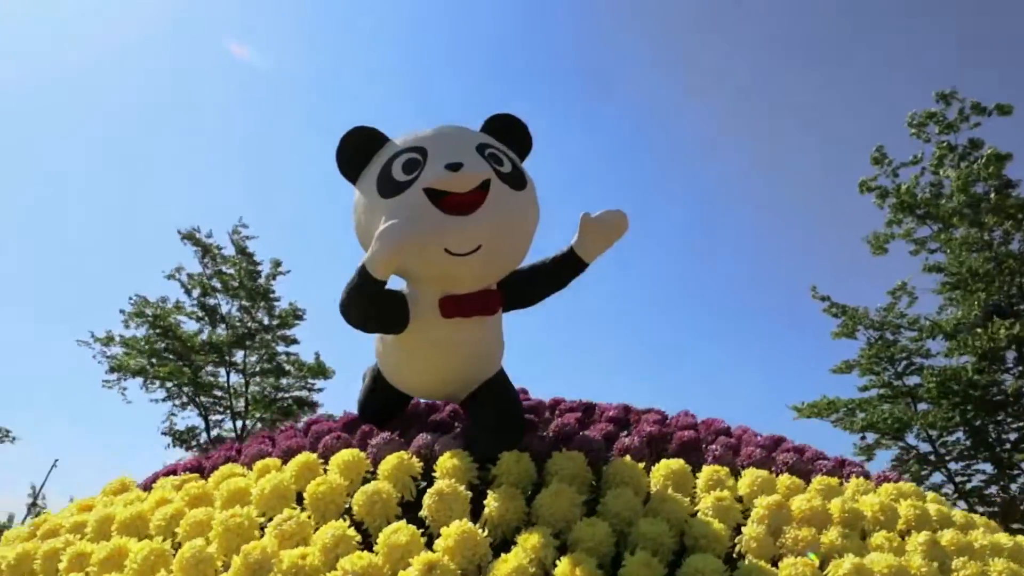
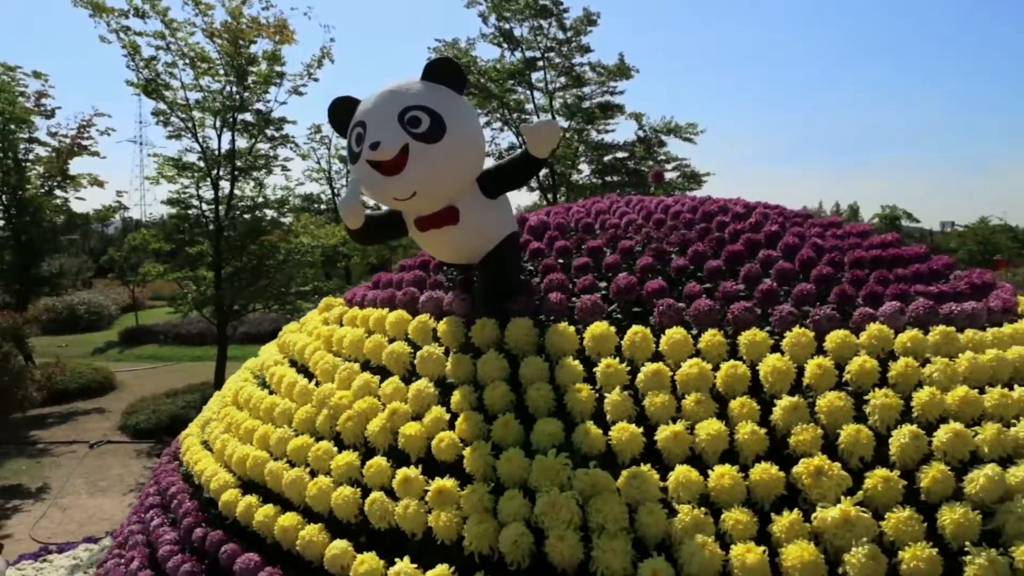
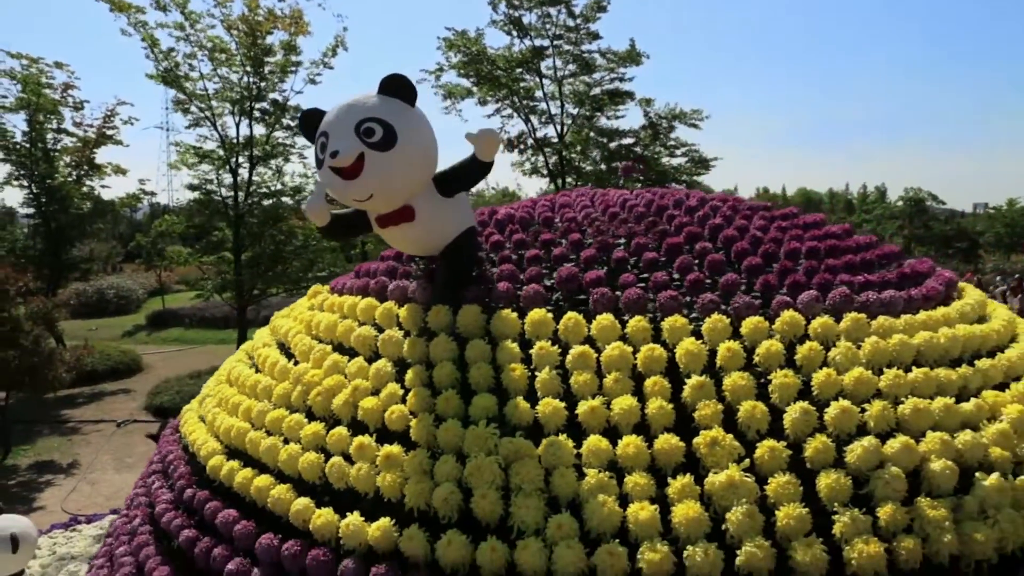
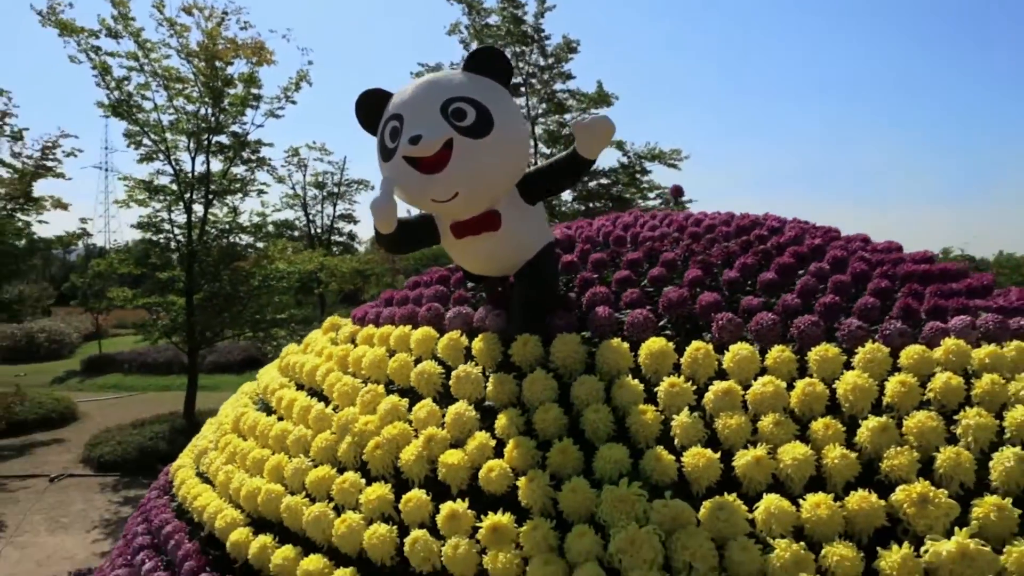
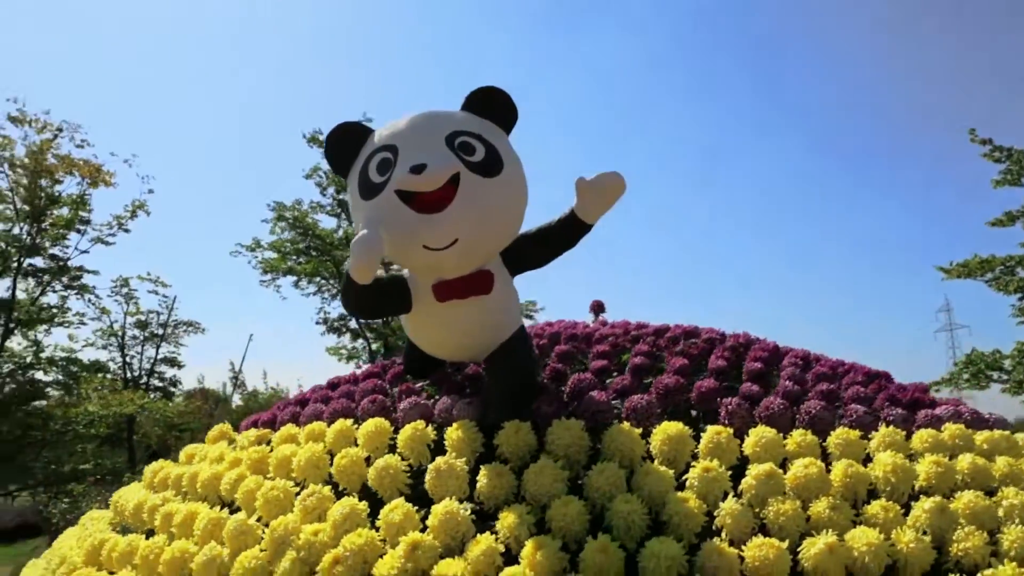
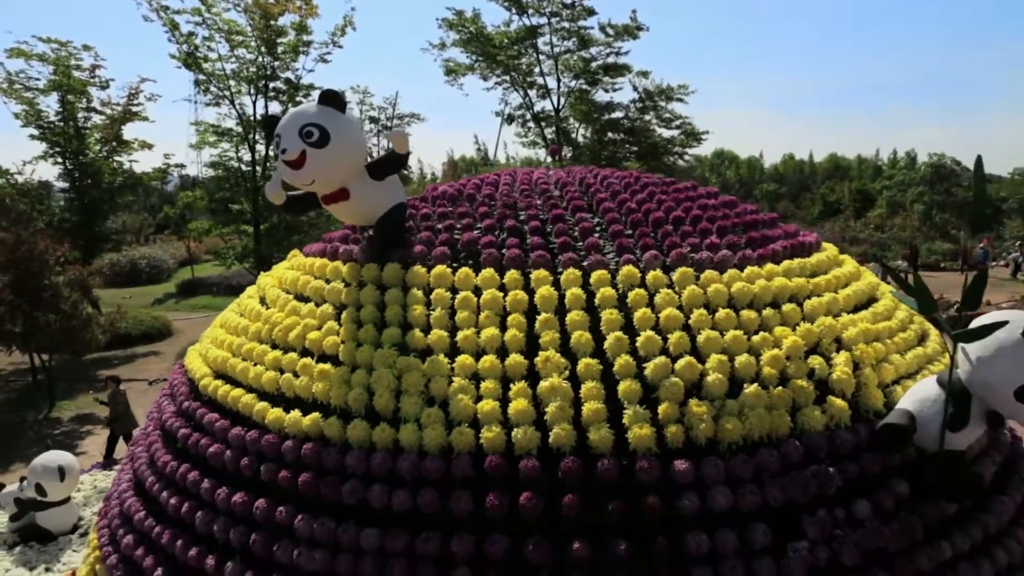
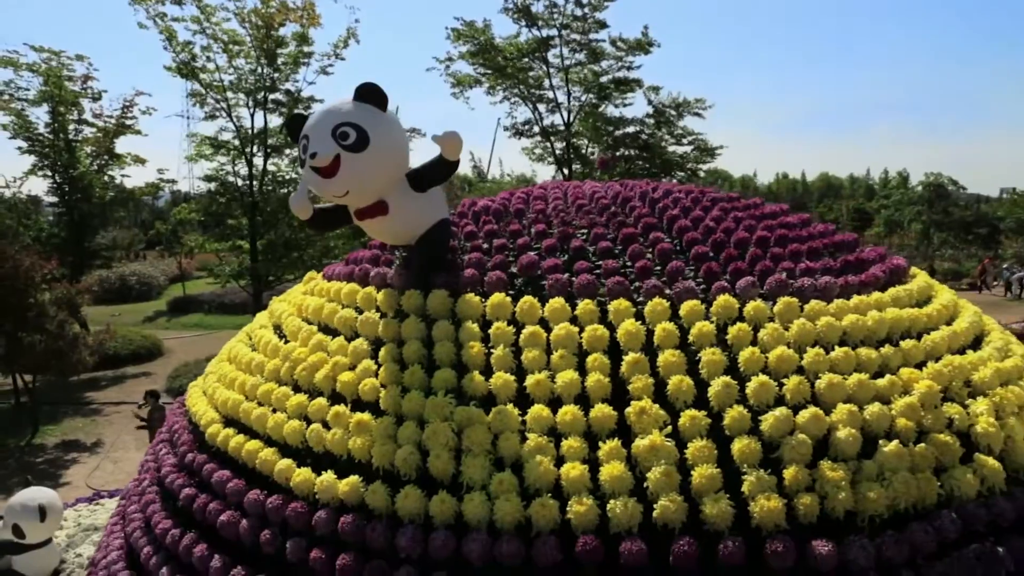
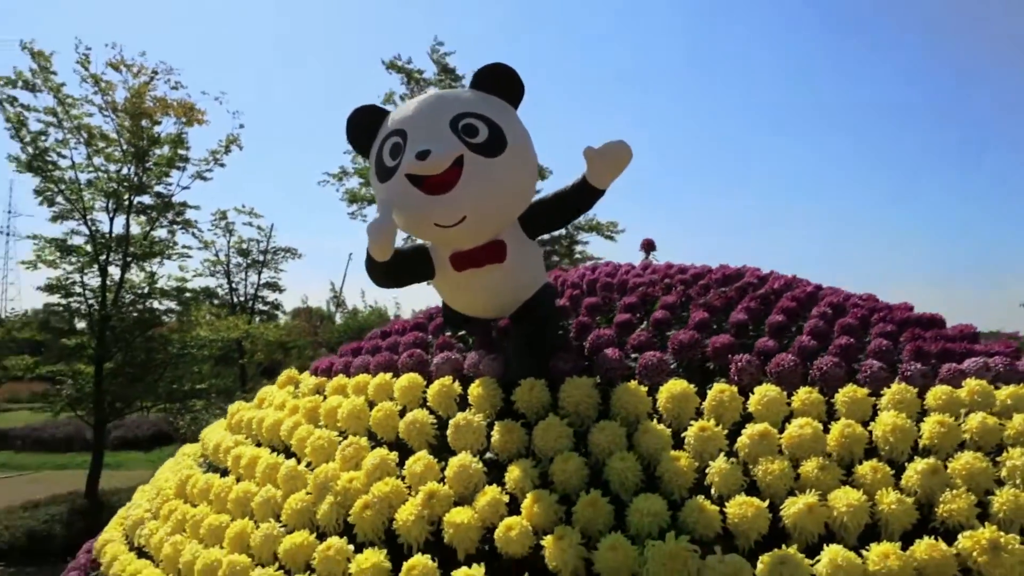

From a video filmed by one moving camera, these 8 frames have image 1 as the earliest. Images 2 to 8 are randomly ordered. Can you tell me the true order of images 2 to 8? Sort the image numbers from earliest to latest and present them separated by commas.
5, 8, 4, 2, 3, 7, 6
